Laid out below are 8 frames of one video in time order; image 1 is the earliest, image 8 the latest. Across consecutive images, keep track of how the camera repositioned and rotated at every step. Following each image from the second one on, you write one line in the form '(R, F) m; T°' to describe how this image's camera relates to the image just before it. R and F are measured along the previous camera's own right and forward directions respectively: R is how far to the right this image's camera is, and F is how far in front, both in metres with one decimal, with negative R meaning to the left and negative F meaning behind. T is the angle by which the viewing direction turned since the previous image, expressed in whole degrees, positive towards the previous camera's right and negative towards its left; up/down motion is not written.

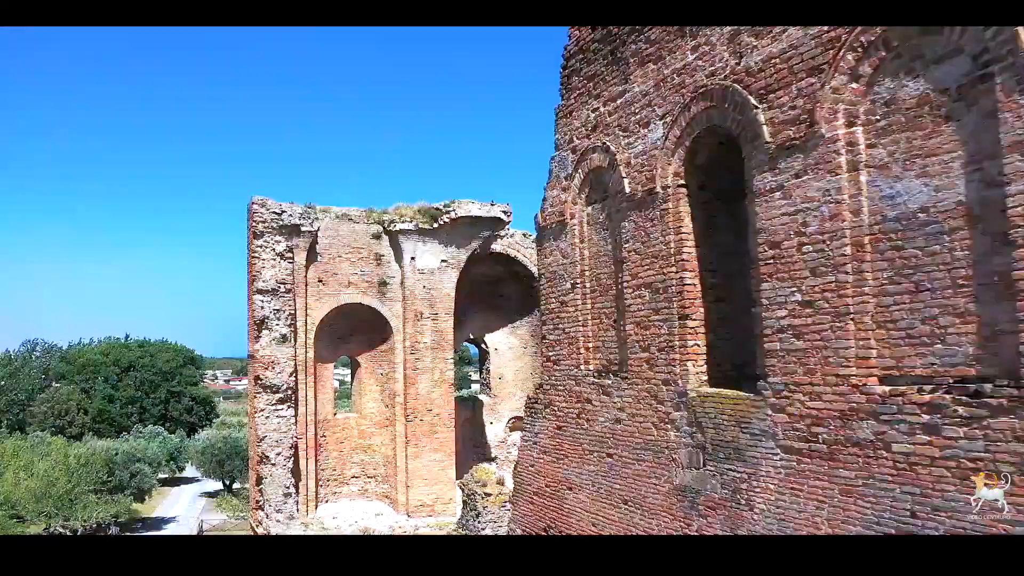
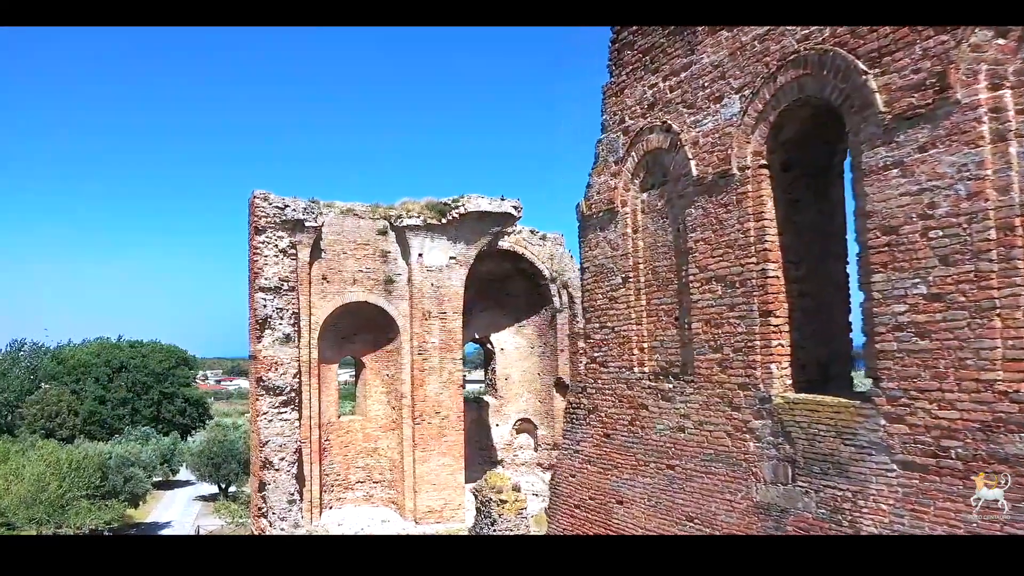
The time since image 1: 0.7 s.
(-0.4, +0.5) m; +1°
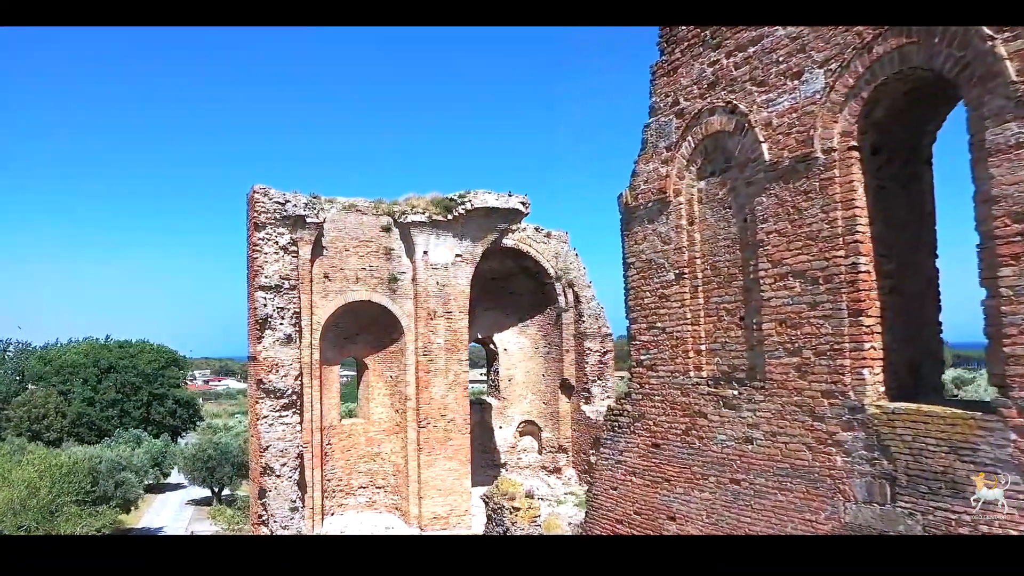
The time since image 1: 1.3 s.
(-0.4, +0.4) m; +1°
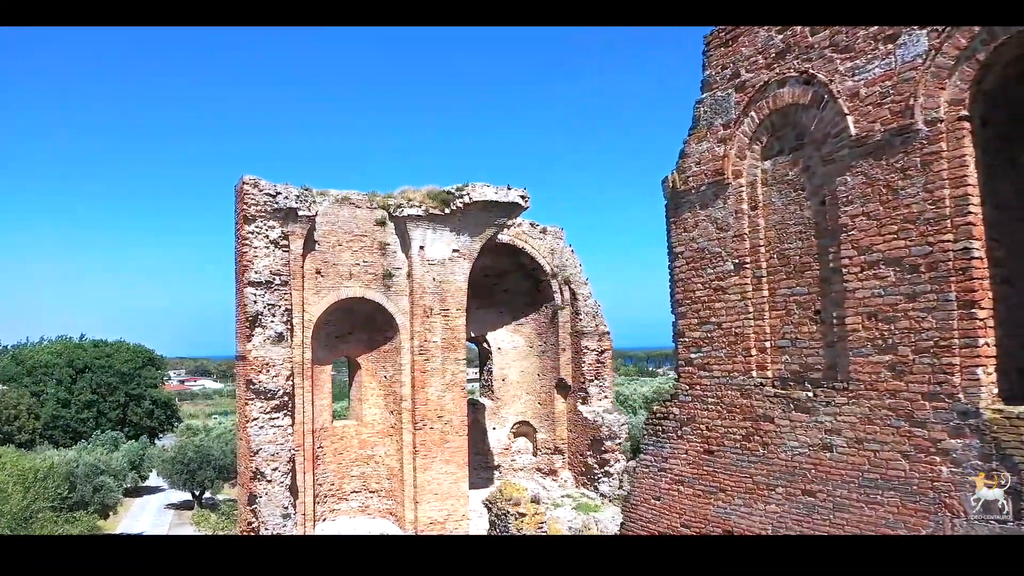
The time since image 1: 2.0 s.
(-0.4, +0.5) m; +2°
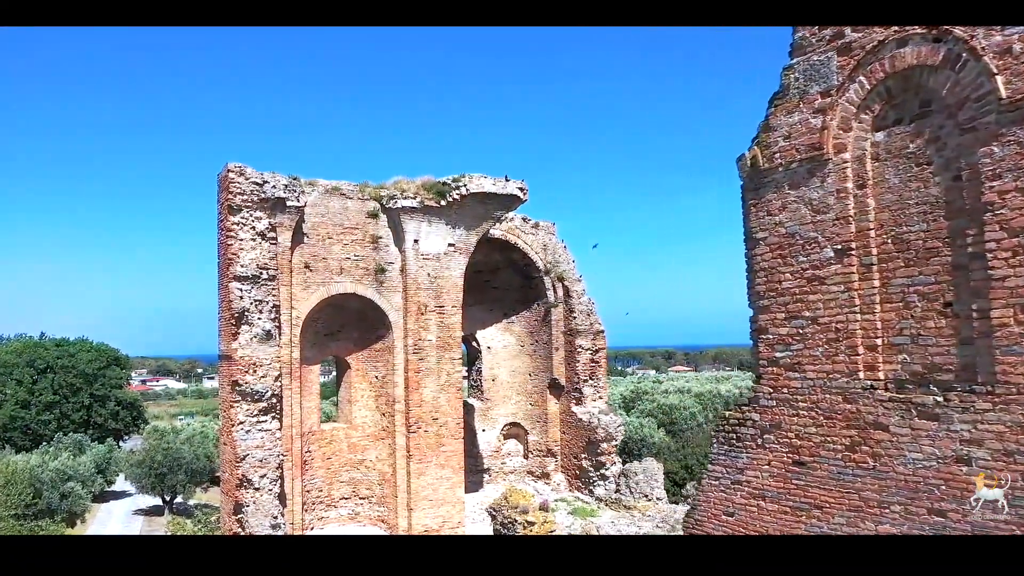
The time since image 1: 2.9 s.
(-0.6, +0.6) m; +3°
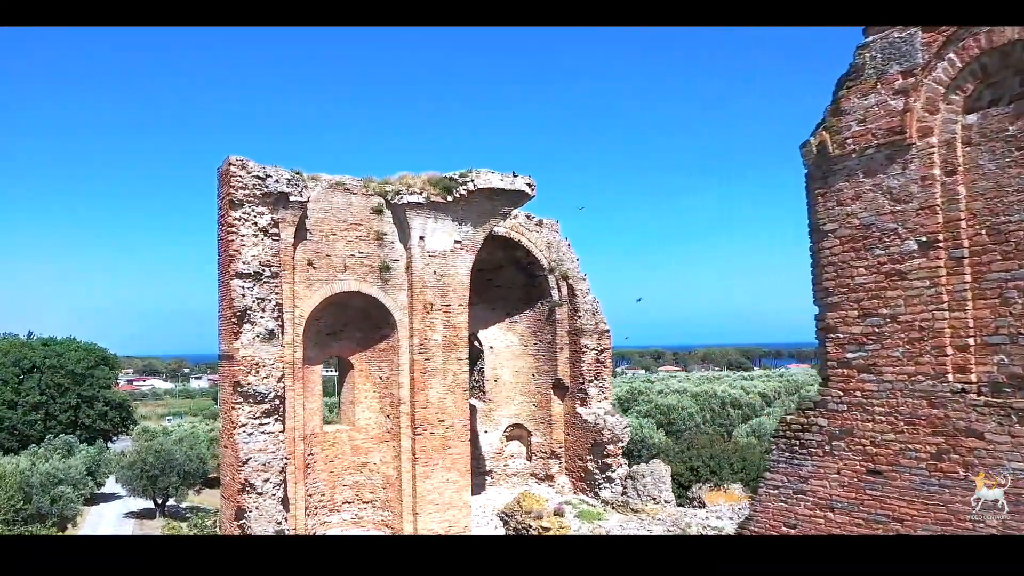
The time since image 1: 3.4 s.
(-0.3, +0.3) m; +1°
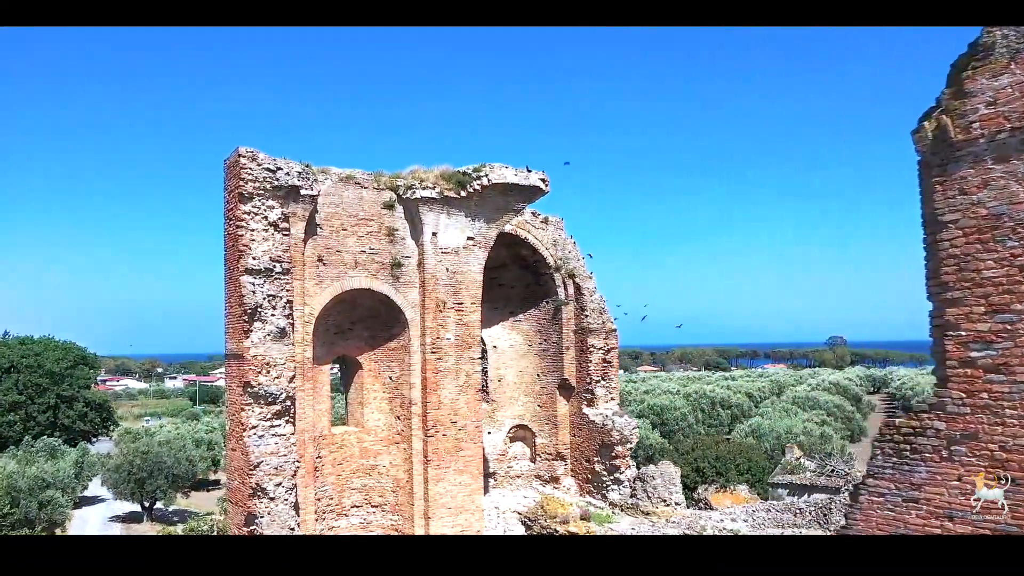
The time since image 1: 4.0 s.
(-0.6, +0.3) m; +2°
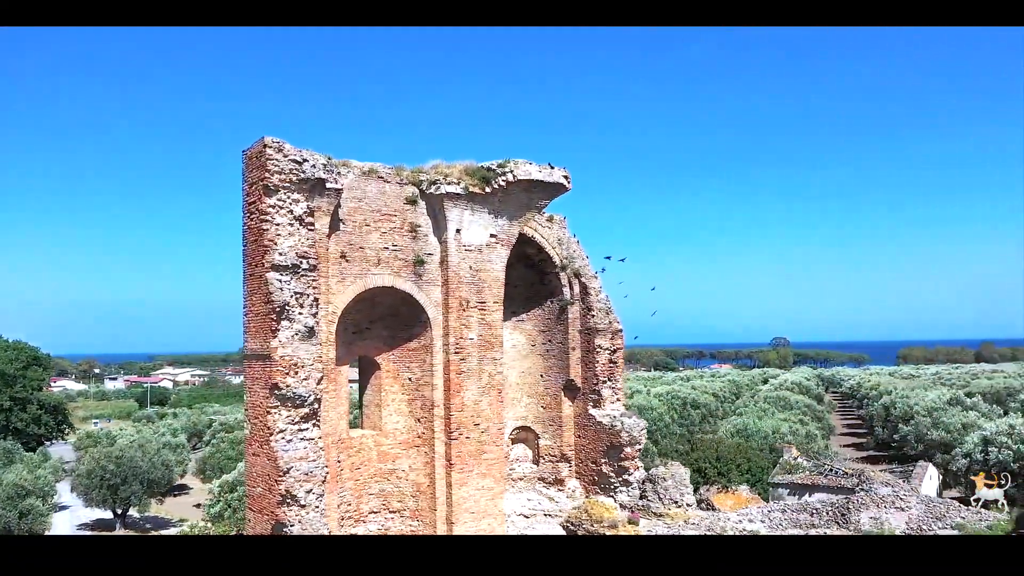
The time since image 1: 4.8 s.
(-1.2, +0.3) m; +4°
